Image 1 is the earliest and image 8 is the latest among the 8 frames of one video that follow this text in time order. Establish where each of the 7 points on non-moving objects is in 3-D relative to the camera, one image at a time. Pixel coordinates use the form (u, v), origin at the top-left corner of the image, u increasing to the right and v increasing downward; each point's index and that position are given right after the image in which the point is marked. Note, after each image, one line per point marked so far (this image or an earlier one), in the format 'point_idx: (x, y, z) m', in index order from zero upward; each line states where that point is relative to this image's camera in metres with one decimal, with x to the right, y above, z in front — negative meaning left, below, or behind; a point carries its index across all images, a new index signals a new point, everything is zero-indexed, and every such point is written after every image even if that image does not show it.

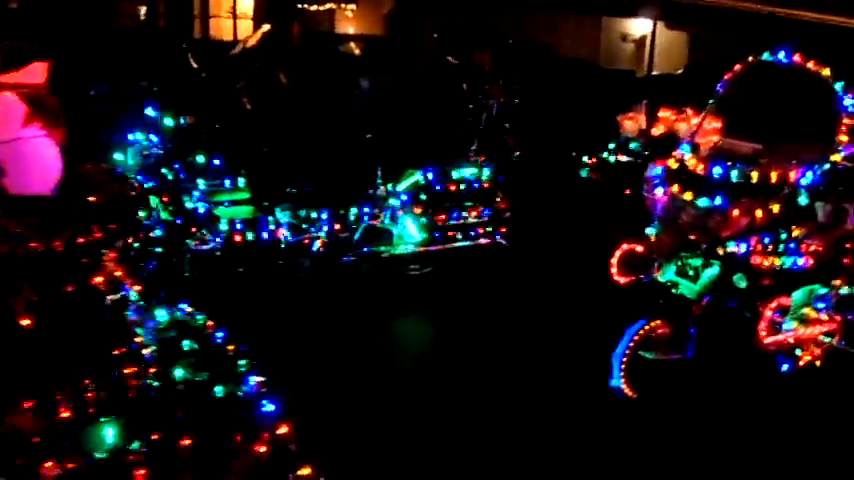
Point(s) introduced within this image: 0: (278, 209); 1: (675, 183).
0: (-0.9, +0.2, +5.1) m
1: (+1.2, +0.3, +4.0) m
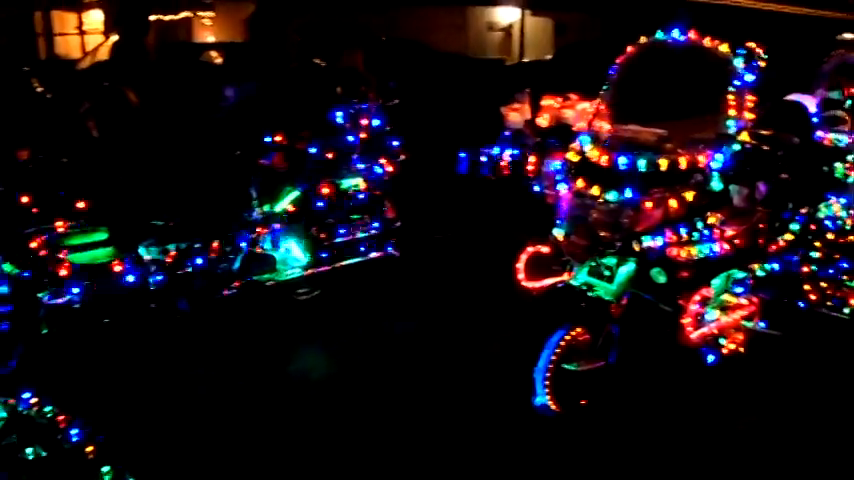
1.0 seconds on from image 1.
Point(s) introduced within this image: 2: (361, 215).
0: (-1.5, 0.0, +4.5) m
1: (+0.7, +0.3, +3.7) m
2: (-0.4, +0.2, +5.6) m
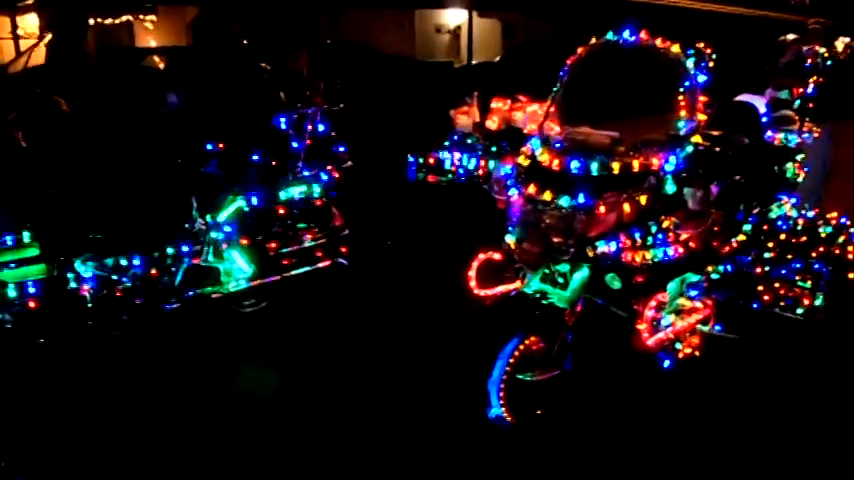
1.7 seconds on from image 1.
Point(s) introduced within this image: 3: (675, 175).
0: (-1.8, -0.1, +4.3) m
1: (+0.5, +0.2, +3.6) m
2: (-0.8, +0.1, +5.4) m
3: (+1.1, +0.3, +3.7) m
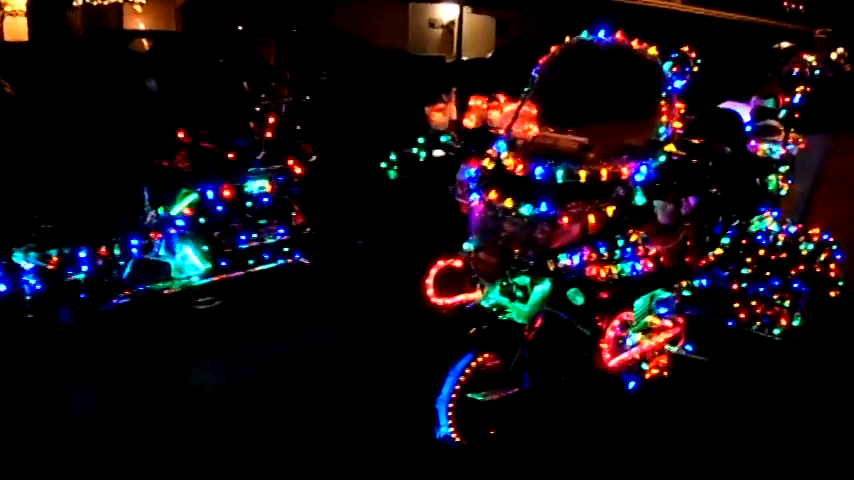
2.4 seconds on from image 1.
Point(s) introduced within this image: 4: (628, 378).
0: (-2.0, -0.1, +4.0) m
1: (+0.3, +0.2, +3.4) m
2: (-1.0, +0.1, +5.2) m
3: (+0.9, +0.2, +3.4) m
4: (+1.0, -0.6, +4.0) m
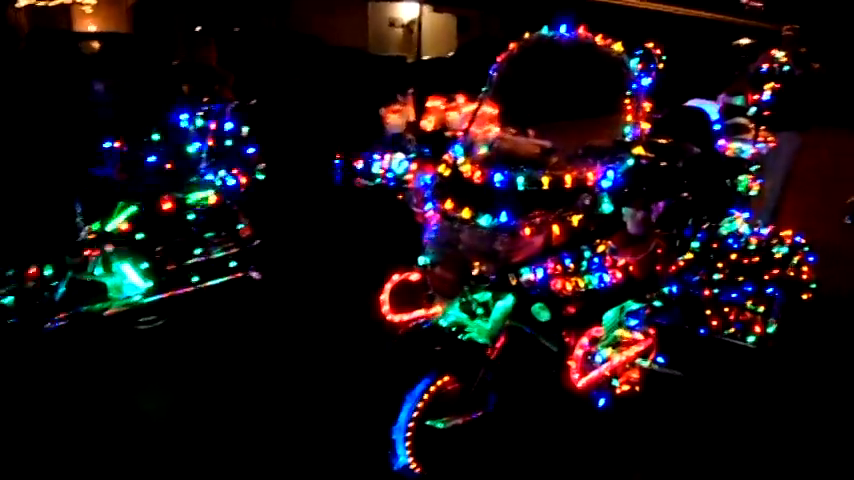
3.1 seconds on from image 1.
0: (-2.2, -0.2, +3.6) m
1: (+0.1, +0.2, +3.1) m
2: (-1.2, 0.0, +4.9) m
3: (+0.7, +0.2, +3.2) m
4: (+0.8, -0.7, +3.7) m
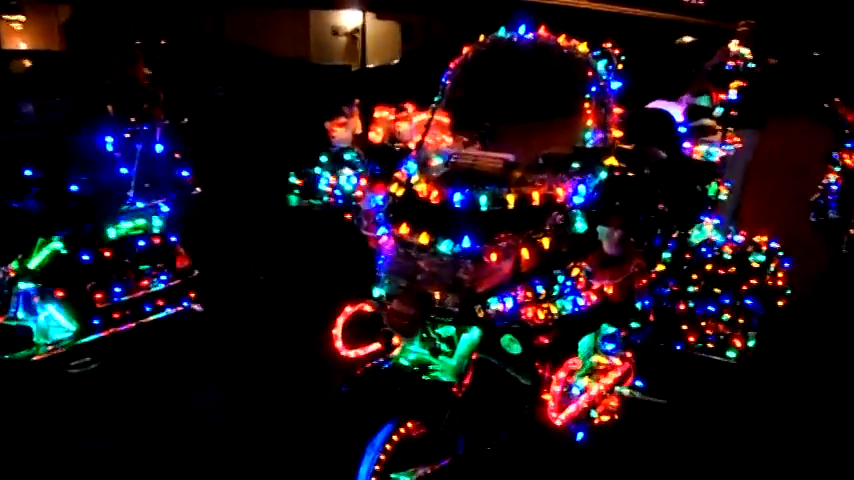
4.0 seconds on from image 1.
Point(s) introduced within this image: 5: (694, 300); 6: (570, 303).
0: (-2.3, -0.4, +3.2) m
1: (-0.1, +0.1, +2.7) m
2: (-1.5, -0.1, +4.4) m
3: (+0.5, +0.1, +2.9) m
4: (+0.6, -0.8, +3.4) m
5: (+1.3, -0.3, +4.1) m
6: (+0.5, -0.2, +3.0) m
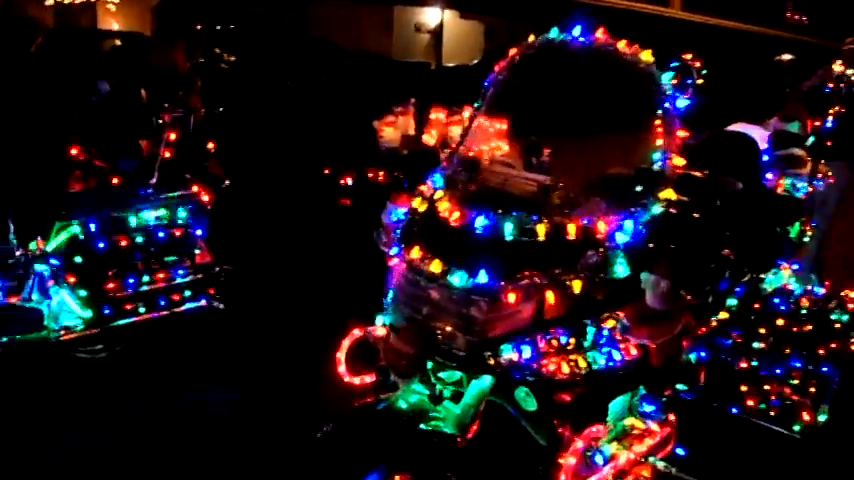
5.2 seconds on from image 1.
0: (-2.3, -0.2, +3.0) m
1: (0.0, 0.0, +2.3) m
2: (-1.3, -0.1, +4.2) m
3: (+0.6, 0.0, +2.4) m
4: (+0.6, -0.9, +2.9) m
5: (+1.4, -0.5, +3.6) m
6: (+0.5, -0.4, +2.5) m
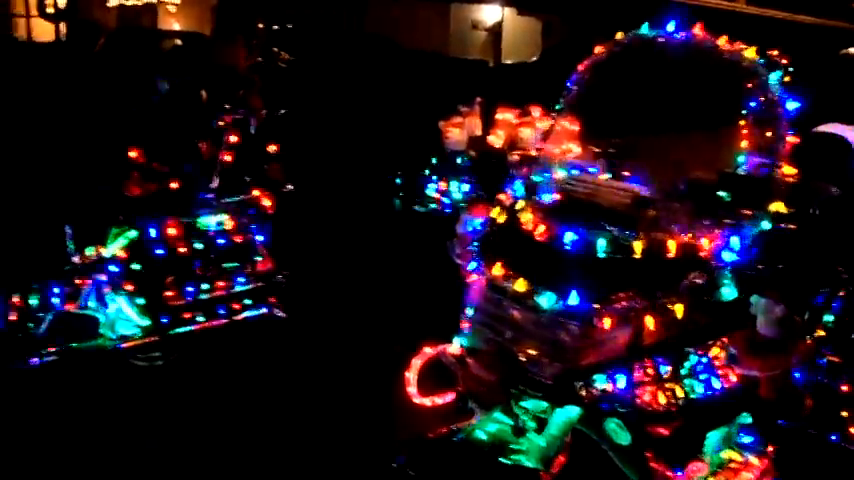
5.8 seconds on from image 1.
0: (-2.0, -0.3, +2.9) m
1: (+0.2, -0.1, +2.1) m
2: (-1.0, -0.1, +4.0) m
3: (+0.8, -0.1, +2.2) m
4: (+0.9, -0.9, +2.7) m
5: (+1.7, -0.6, +3.3) m
6: (+0.8, -0.4, +2.3) m
